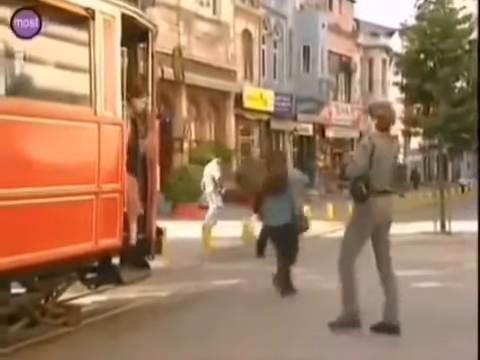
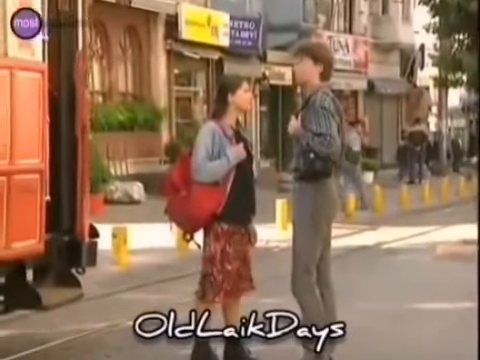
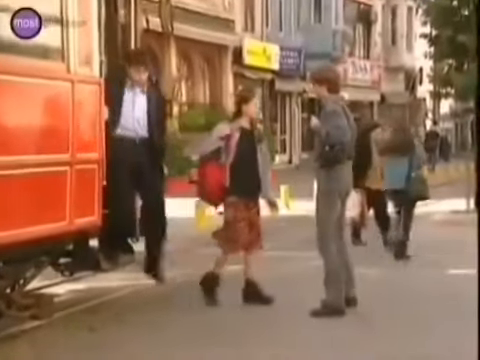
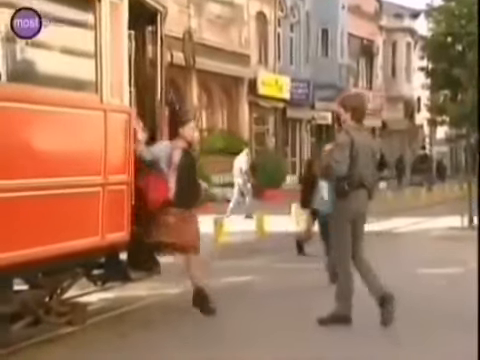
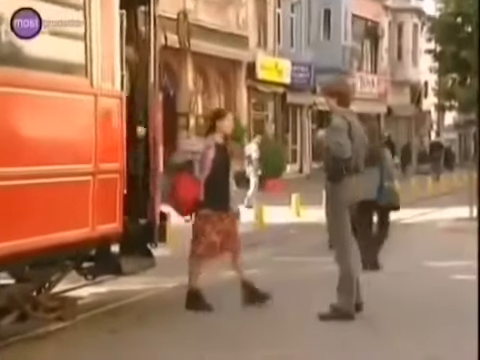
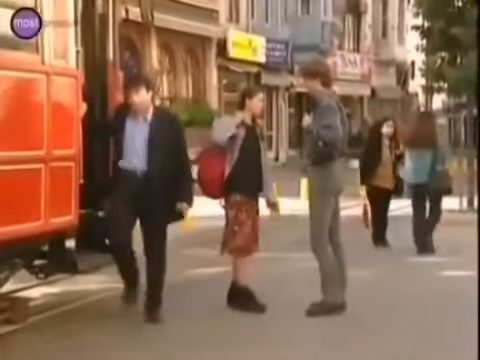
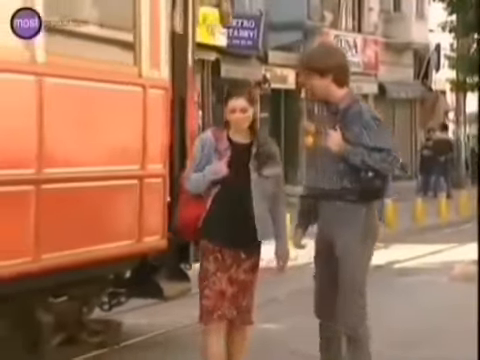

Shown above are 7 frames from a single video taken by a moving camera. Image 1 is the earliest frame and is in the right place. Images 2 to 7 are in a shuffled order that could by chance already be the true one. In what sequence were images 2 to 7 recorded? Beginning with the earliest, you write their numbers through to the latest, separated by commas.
4, 5, 3, 6, 2, 7
